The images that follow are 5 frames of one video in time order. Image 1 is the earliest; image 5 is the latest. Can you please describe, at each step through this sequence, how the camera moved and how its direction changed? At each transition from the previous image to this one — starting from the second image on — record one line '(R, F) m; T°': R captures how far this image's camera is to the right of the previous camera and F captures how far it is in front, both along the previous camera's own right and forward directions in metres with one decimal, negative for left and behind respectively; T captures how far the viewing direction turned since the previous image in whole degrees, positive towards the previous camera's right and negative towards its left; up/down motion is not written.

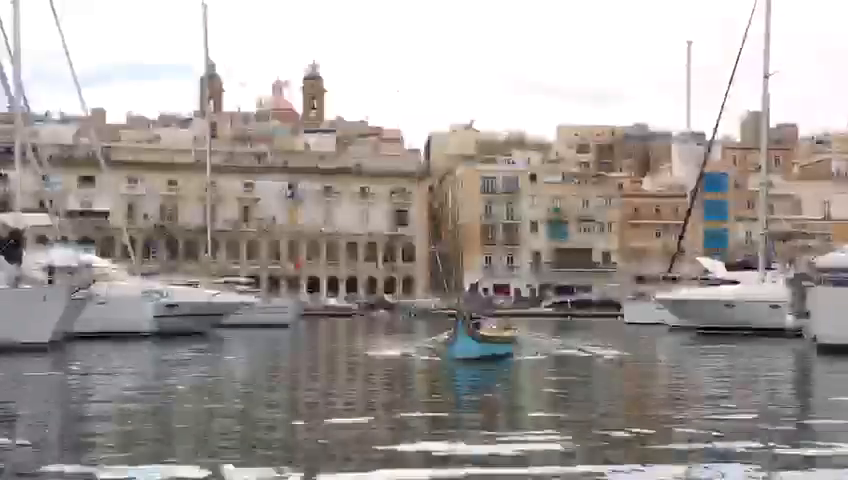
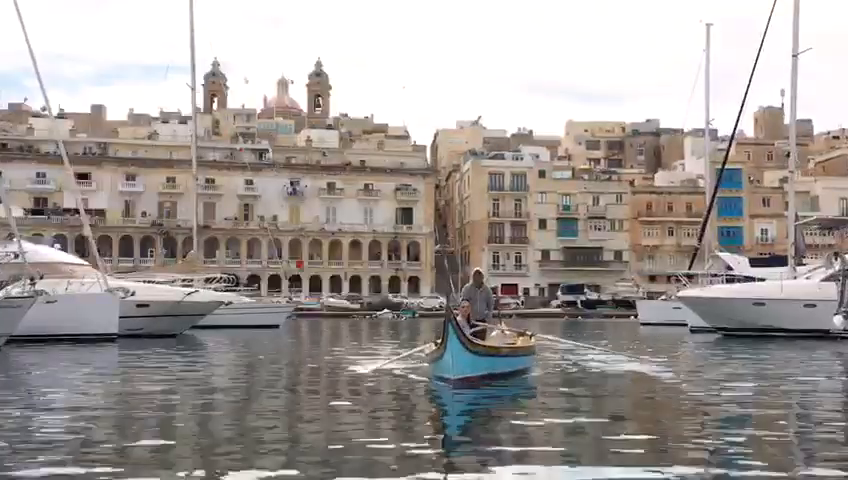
(+0.3, +2.6) m; 0°
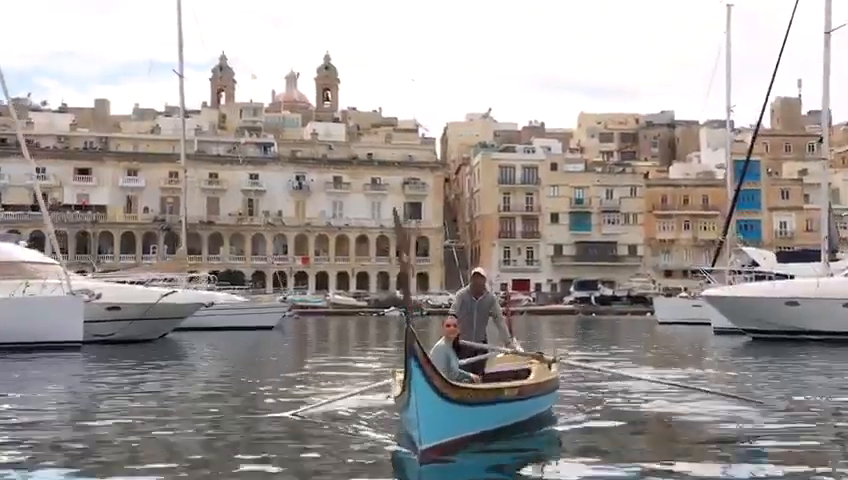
(+0.3, +2.3) m; -1°
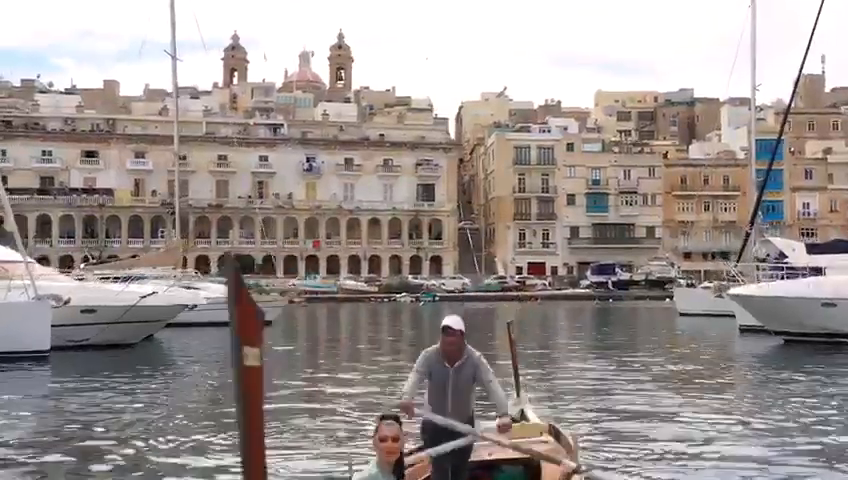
(+0.3, +1.9) m; -1°
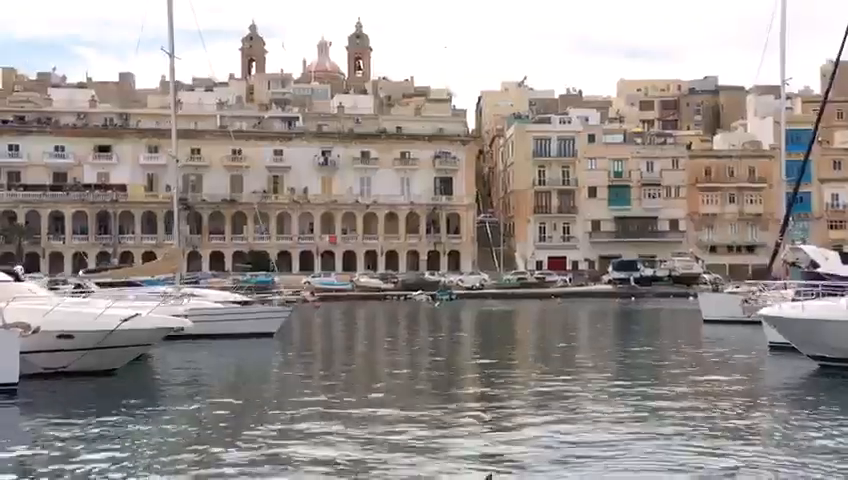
(+0.4, +1.6) m; -1°
